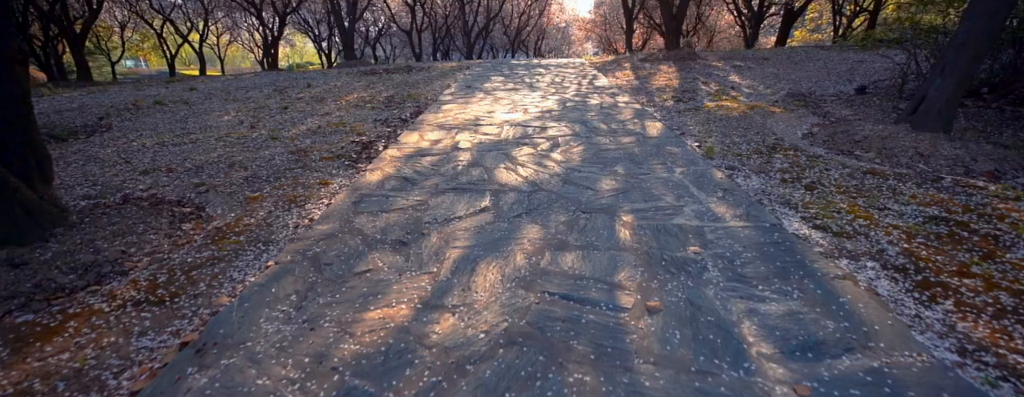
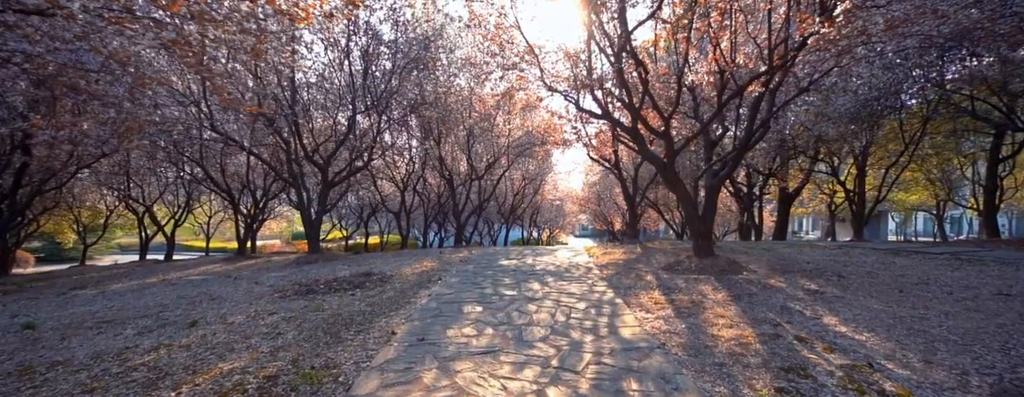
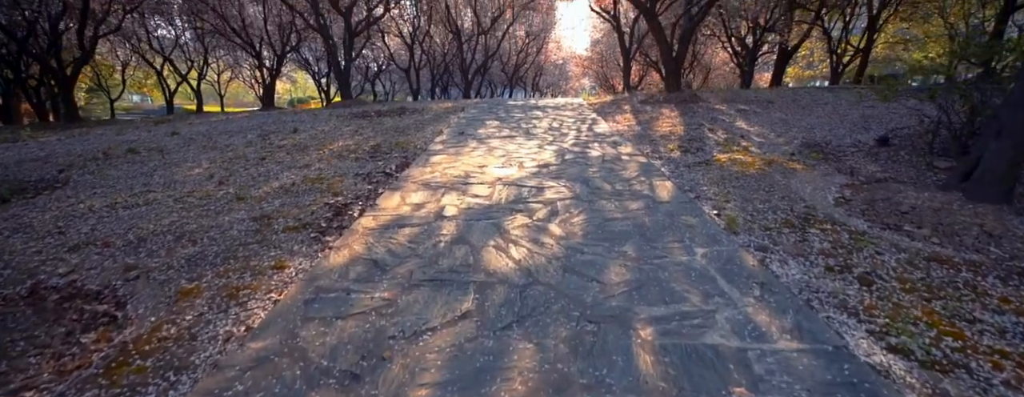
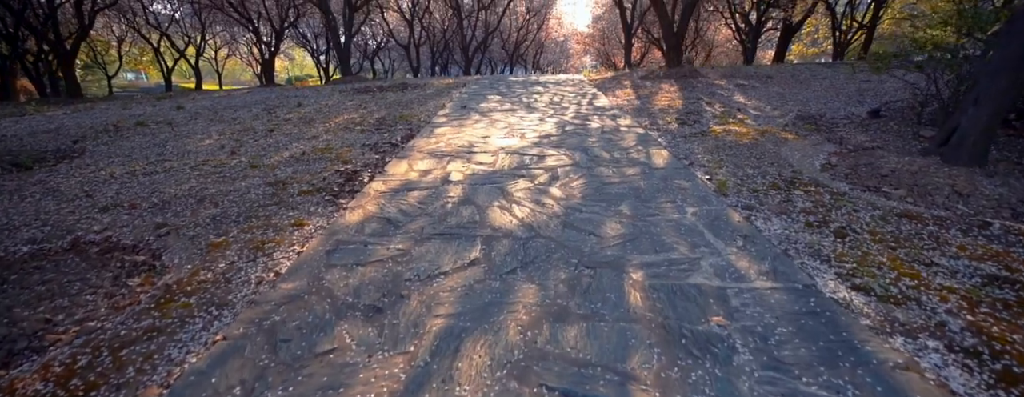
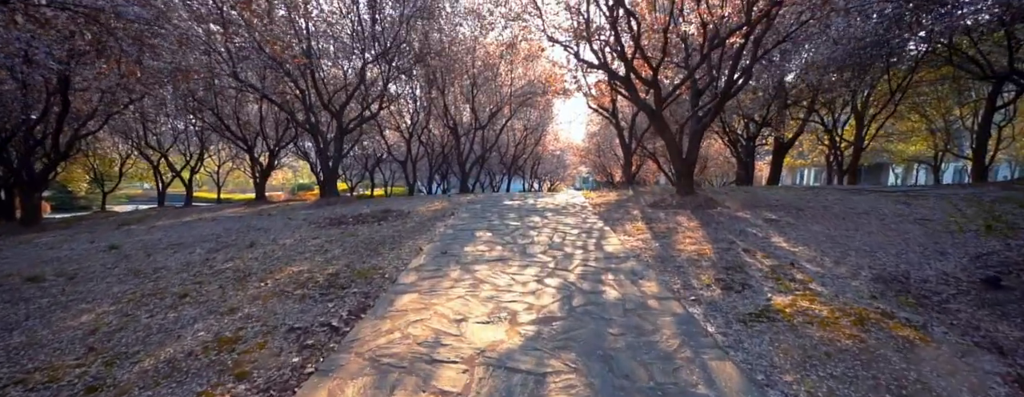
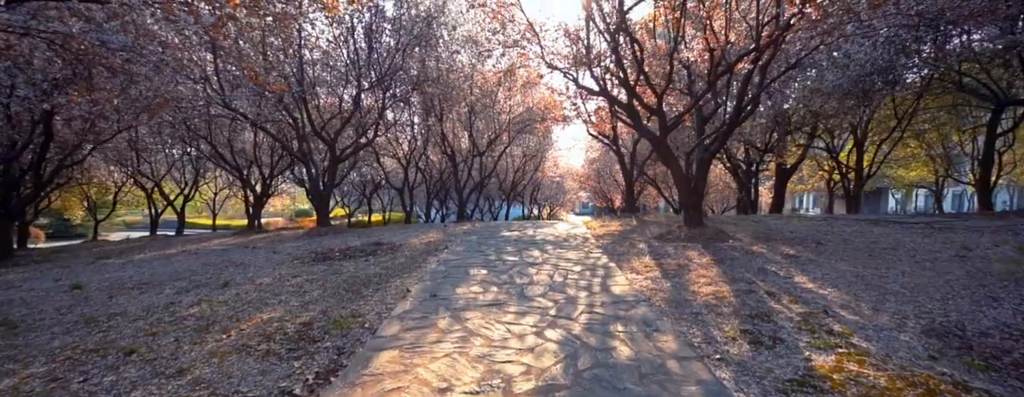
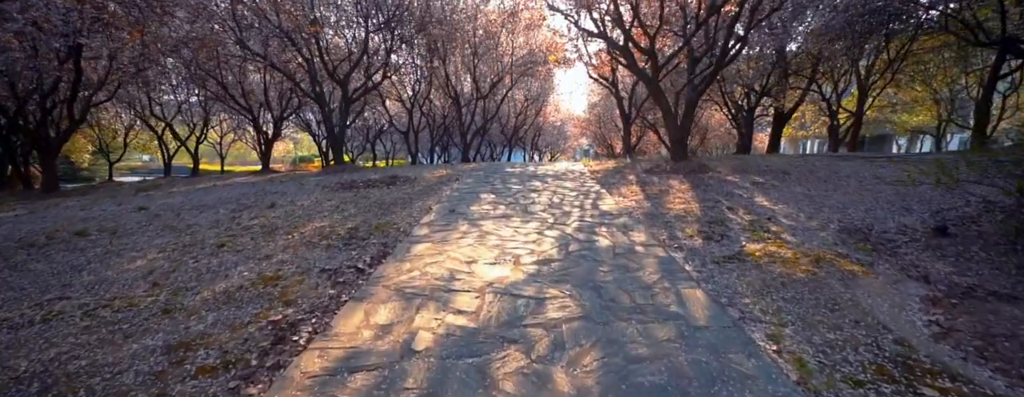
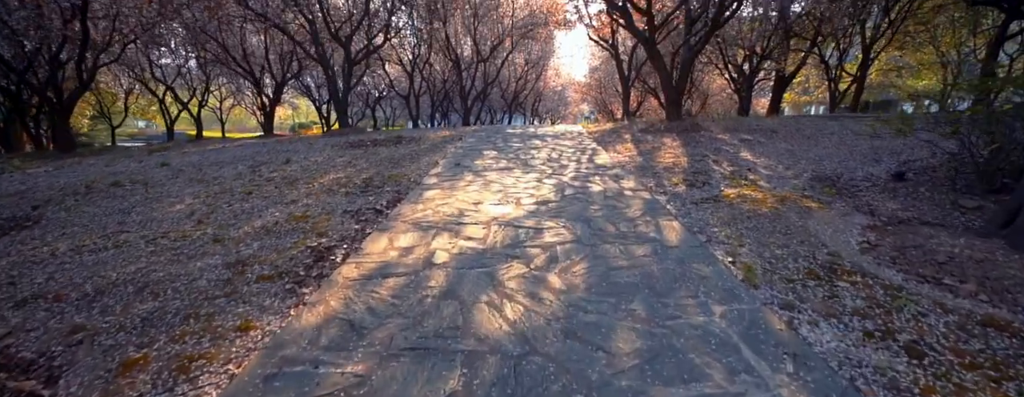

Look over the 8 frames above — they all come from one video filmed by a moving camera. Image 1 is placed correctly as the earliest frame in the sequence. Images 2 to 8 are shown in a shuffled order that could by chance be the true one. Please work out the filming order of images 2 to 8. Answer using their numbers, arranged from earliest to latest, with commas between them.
4, 3, 8, 7, 5, 6, 2
